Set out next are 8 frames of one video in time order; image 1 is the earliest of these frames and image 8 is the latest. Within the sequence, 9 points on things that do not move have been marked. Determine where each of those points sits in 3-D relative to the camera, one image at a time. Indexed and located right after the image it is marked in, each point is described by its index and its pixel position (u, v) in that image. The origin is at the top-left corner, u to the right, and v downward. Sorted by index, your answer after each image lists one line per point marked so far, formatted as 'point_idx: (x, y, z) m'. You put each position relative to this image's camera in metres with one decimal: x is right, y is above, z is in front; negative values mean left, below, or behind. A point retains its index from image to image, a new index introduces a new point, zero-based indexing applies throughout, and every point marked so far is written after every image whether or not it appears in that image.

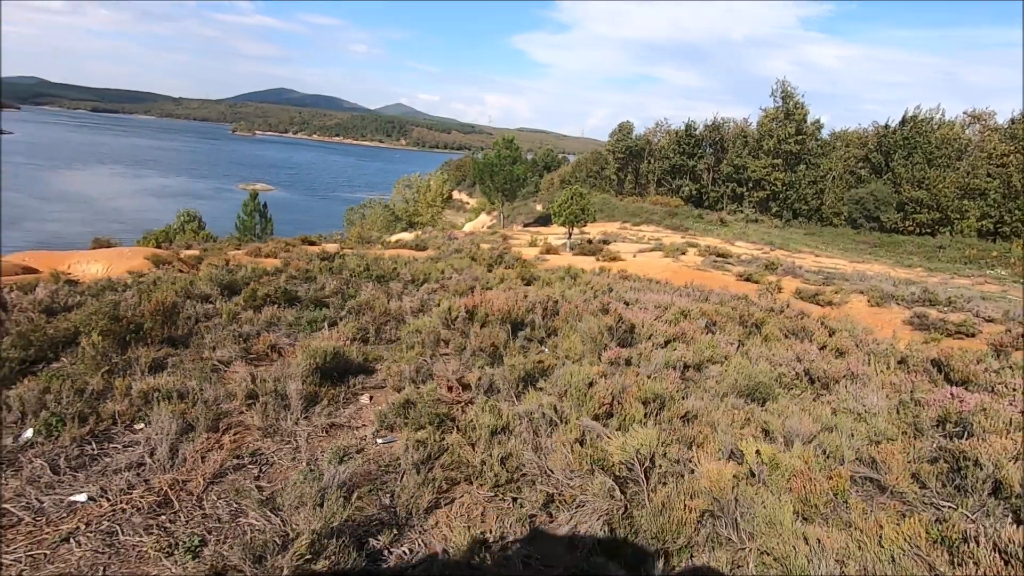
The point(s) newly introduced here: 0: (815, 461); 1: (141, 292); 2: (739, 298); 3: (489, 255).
0: (+2.3, -1.3, +4.0) m
1: (-5.2, -0.1, +7.6) m
2: (+4.6, -0.2, +10.9) m
3: (-0.7, +1.0, +16.6) m
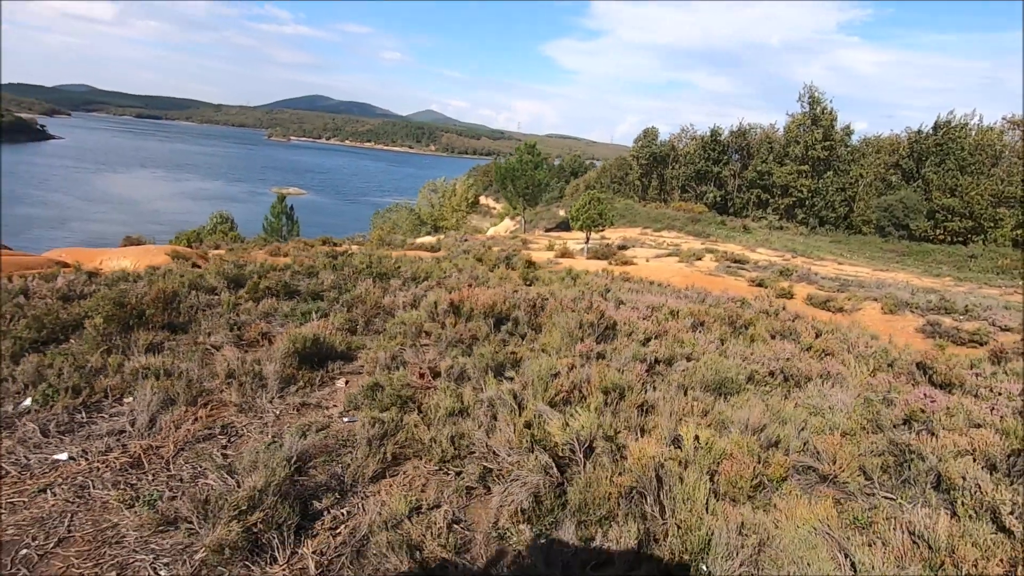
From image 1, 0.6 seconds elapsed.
0: (+1.9, -1.2, +4.1) m
1: (-5.4, +0.1, +8.1) m
2: (+4.6, -0.3, +10.9) m
3: (-0.5, +1.0, +16.8) m
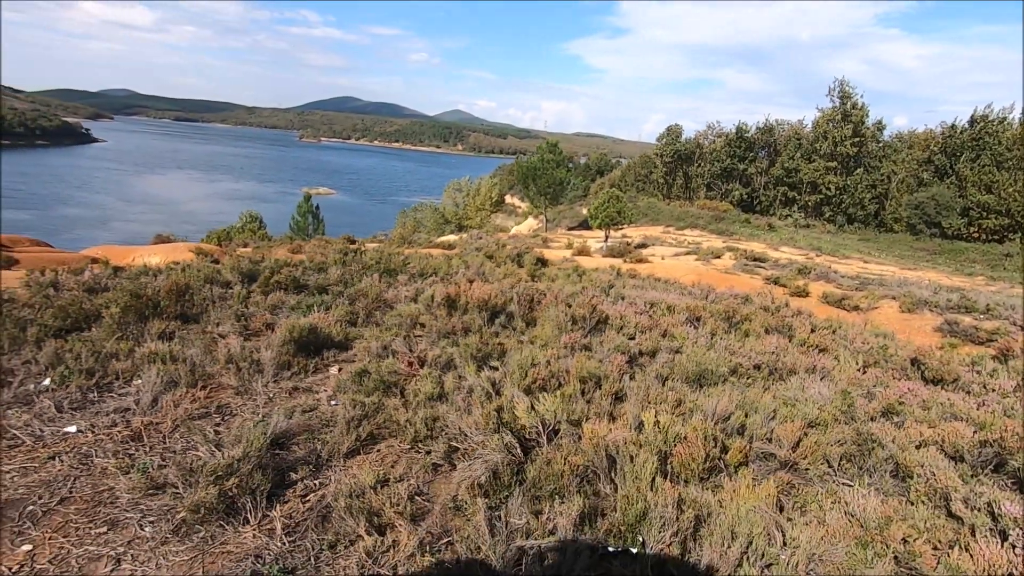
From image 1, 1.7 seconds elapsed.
0: (+1.6, -1.2, +4.3) m
1: (-5.5, +0.2, +8.6) m
2: (+4.6, -0.2, +10.9) m
3: (-0.1, +1.1, +17.1) m
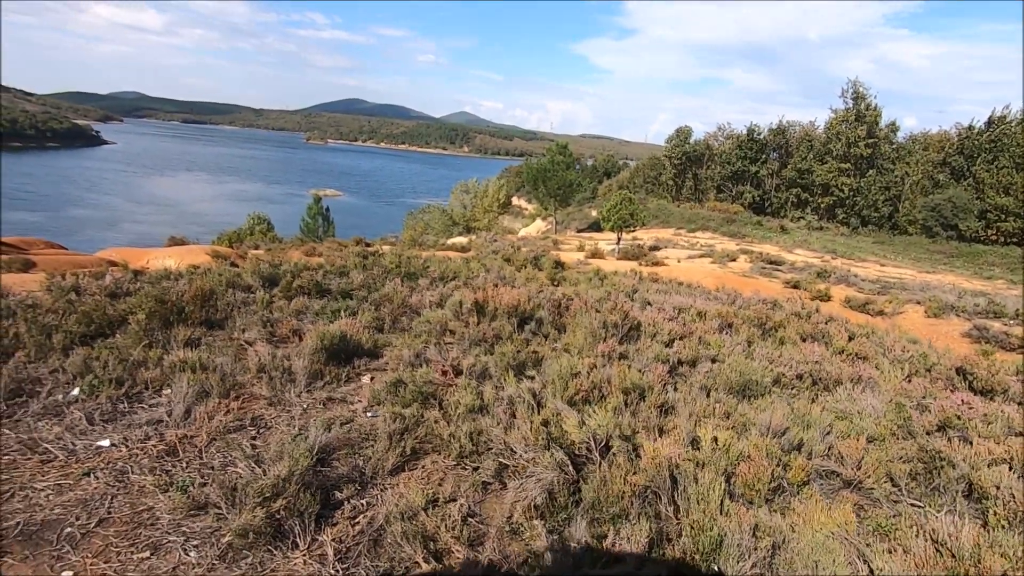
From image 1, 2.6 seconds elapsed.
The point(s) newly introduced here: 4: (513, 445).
0: (+2.0, -1.2, +4.1) m
1: (-5.0, +0.1, +8.5) m
2: (+5.1, -0.3, +10.7) m
3: (+0.4, +1.0, +16.9) m
4: (0.0, -1.2, +4.1) m
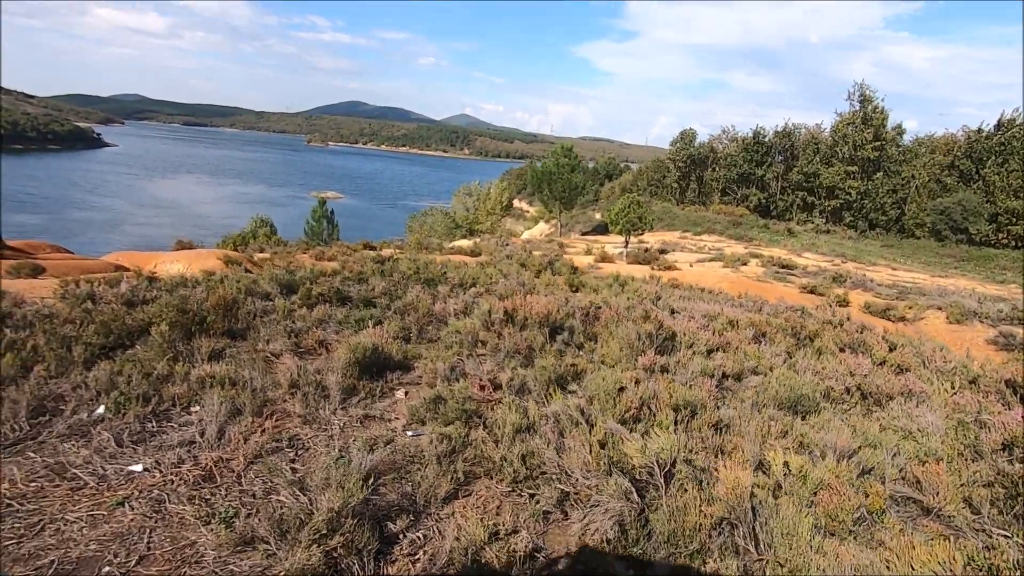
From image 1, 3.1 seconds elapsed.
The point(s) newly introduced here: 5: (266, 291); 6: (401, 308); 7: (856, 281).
0: (+2.4, -1.3, +3.8) m
1: (-4.6, 0.0, +8.2) m
2: (+5.5, -0.4, +10.5) m
3: (+0.9, +0.8, +16.7) m
4: (+0.4, -1.3, +3.9) m
5: (-4.0, 0.0, +8.7) m
6: (-1.6, -0.3, +8.0) m
7: (+12.6, +0.2, +19.7) m
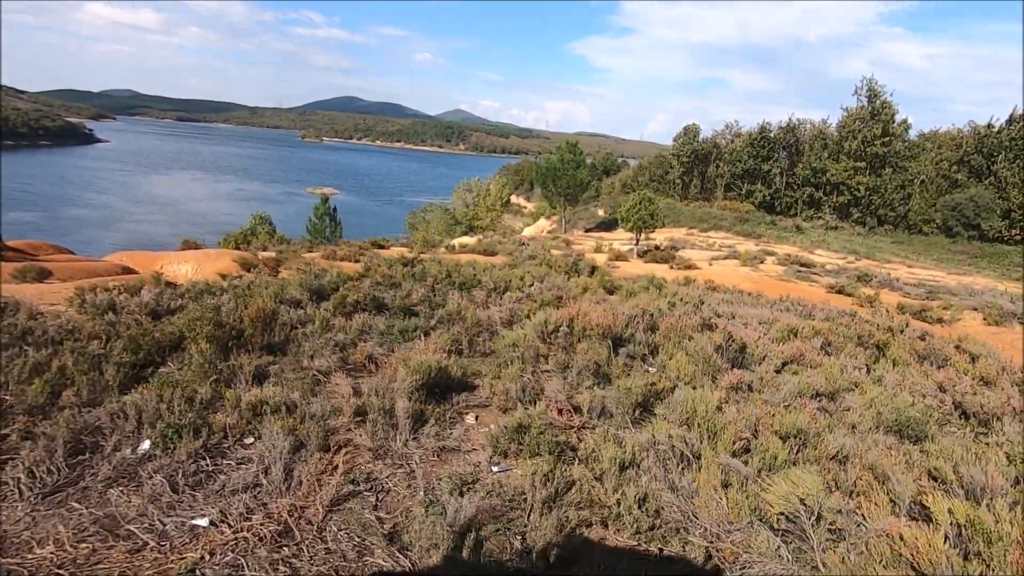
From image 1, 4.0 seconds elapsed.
0: (+3.2, -1.5, +3.3) m
1: (-3.9, -0.1, +7.7) m
2: (+6.2, -0.5, +10.0) m
3: (+1.5, +0.8, +16.1) m
4: (+1.2, -1.4, +3.3) m
5: (-3.3, -0.2, +8.2) m
6: (-0.9, -0.4, +7.5) m
7: (+13.2, +0.3, +19.3) m
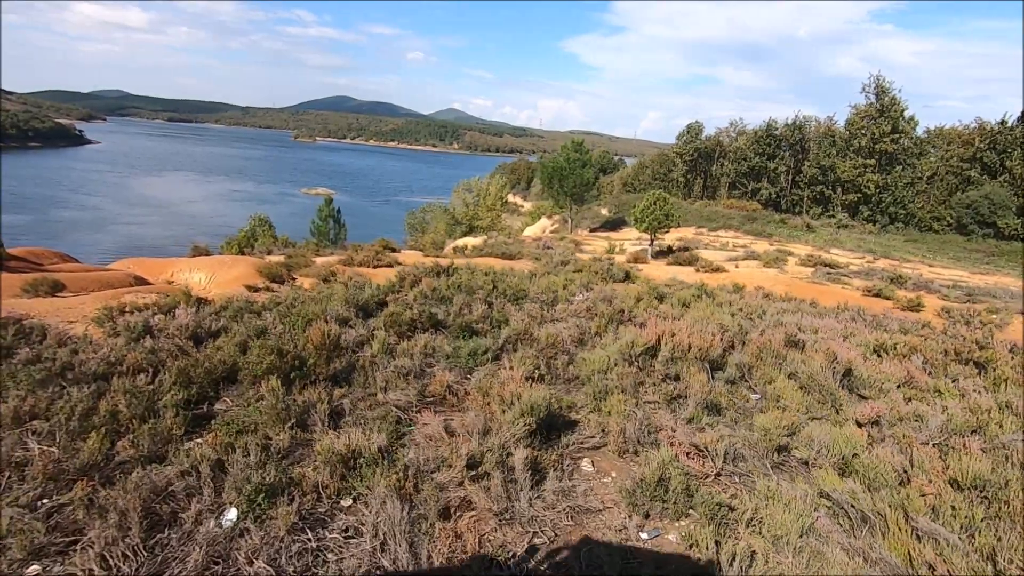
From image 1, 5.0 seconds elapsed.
0: (+4.2, -1.7, +2.7) m
1: (-3.0, -0.4, +7.0) m
2: (+7.1, -0.6, +9.4) m
3: (+2.4, +0.6, +15.5) m
4: (+2.2, -1.6, +2.7) m
5: (-2.3, -0.4, +7.5) m
6: (0.0, -0.6, +6.9) m
7: (+14.0, +0.2, +18.8) m
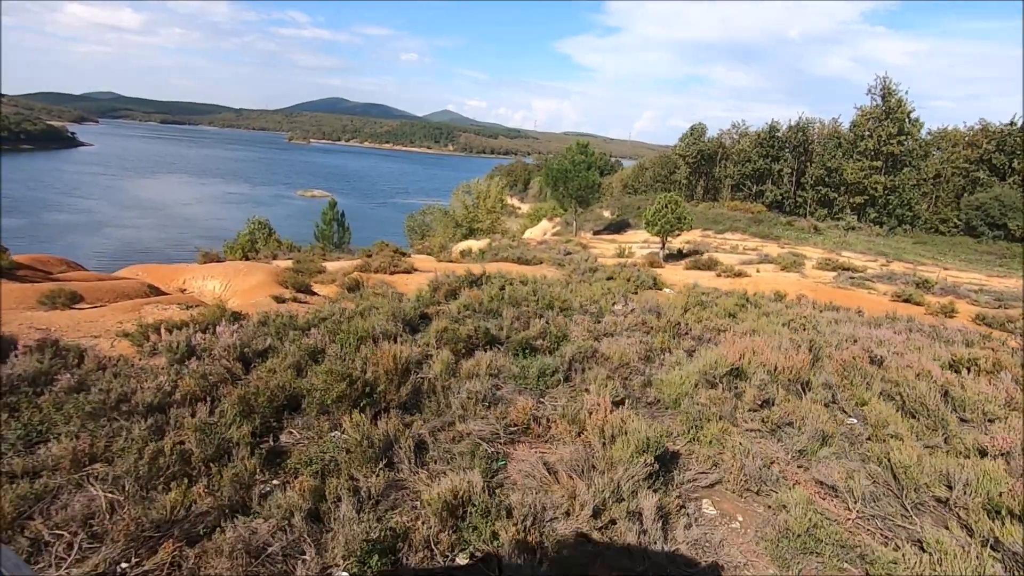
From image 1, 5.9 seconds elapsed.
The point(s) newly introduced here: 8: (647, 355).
0: (+5.0, -1.8, +2.4) m
1: (-2.2, -0.5, +6.5) m
2: (+7.9, -0.8, +9.1) m
3: (+3.1, +0.4, +15.1) m
4: (+3.0, -1.8, +2.3) m
5: (-1.6, -0.6, +7.1) m
6: (+0.8, -0.8, +6.4) m
7: (+14.7, 0.0, +18.5) m
8: (+1.7, -0.8, +6.6) m
